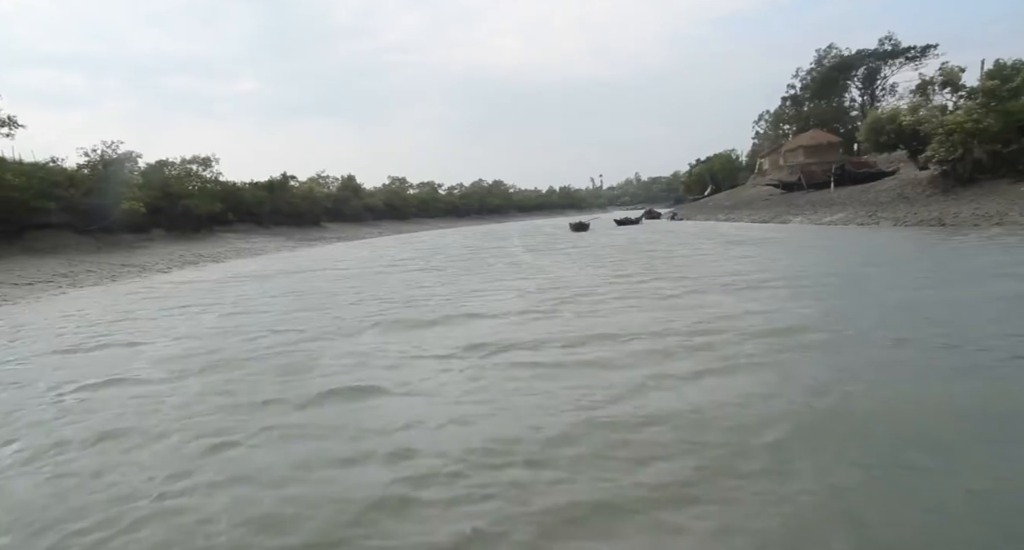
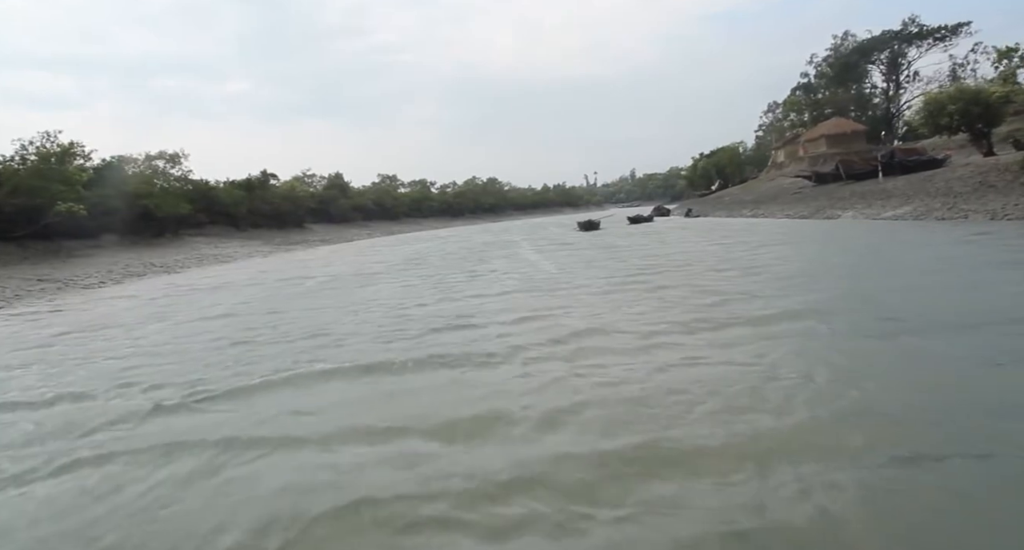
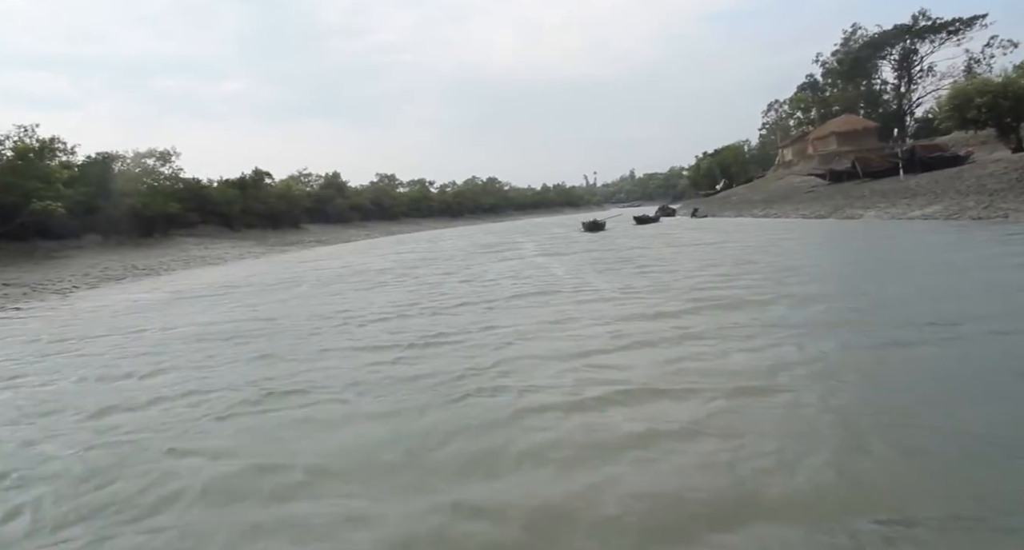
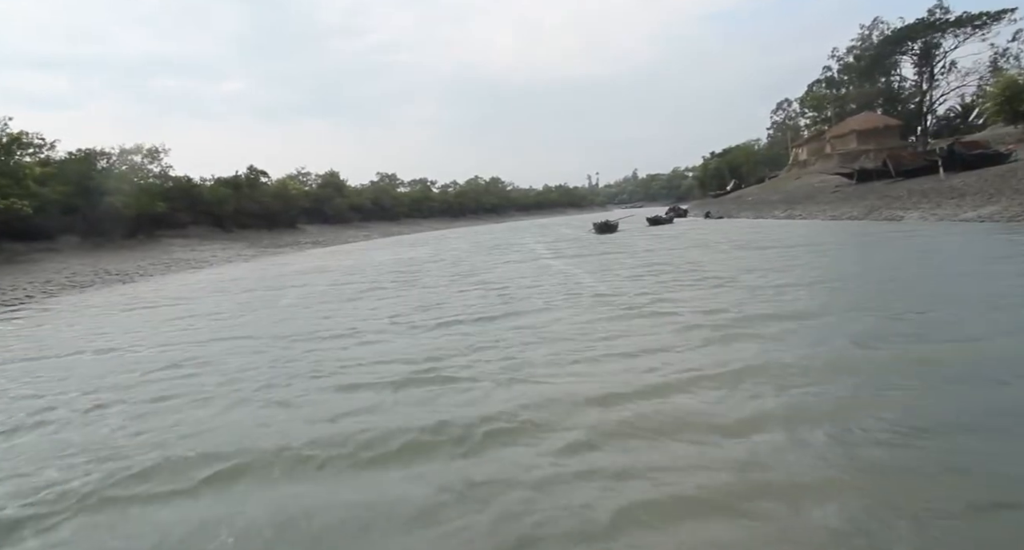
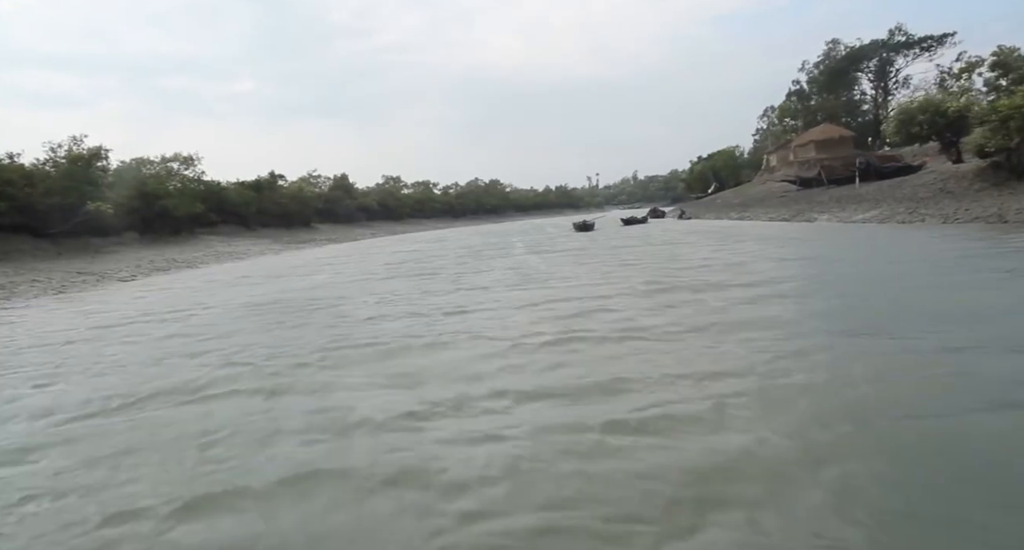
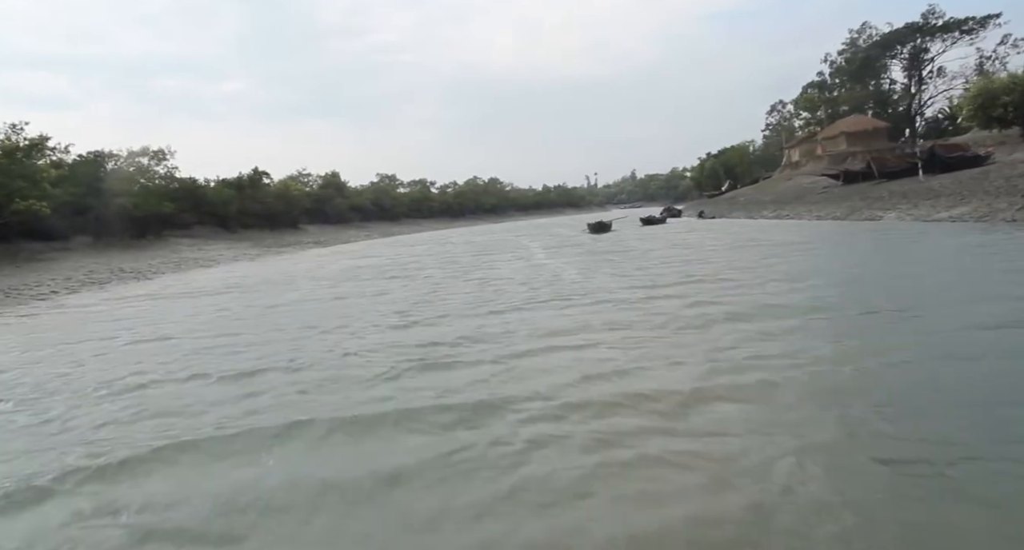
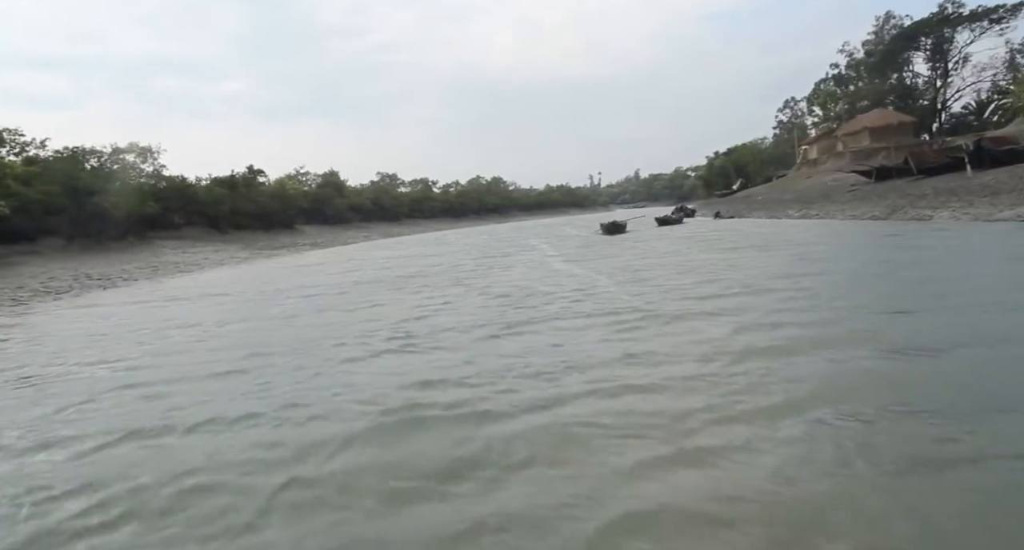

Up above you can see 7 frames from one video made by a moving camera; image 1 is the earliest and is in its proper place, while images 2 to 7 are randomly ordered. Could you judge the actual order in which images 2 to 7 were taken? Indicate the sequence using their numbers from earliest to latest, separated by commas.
5, 2, 3, 6, 4, 7
